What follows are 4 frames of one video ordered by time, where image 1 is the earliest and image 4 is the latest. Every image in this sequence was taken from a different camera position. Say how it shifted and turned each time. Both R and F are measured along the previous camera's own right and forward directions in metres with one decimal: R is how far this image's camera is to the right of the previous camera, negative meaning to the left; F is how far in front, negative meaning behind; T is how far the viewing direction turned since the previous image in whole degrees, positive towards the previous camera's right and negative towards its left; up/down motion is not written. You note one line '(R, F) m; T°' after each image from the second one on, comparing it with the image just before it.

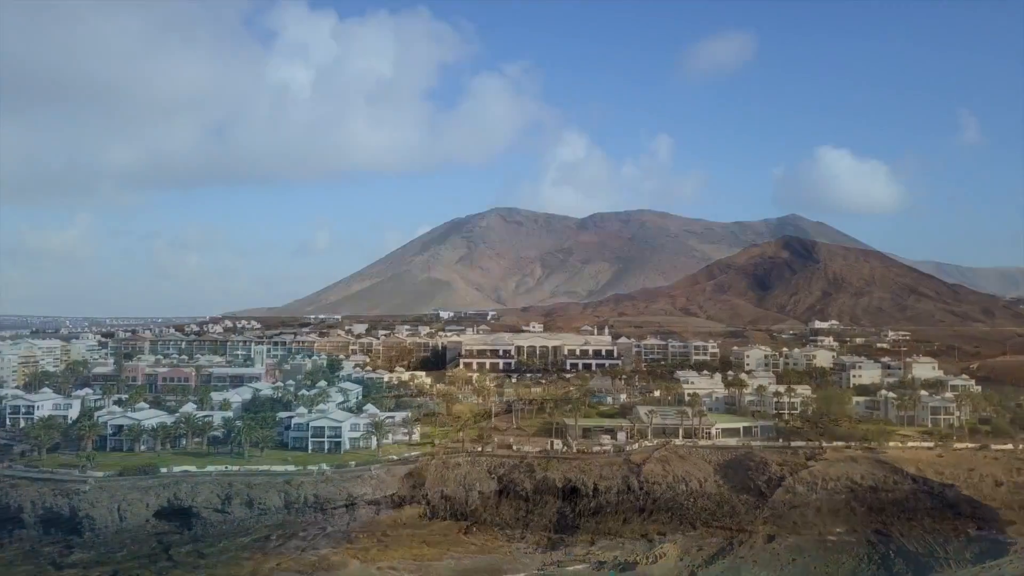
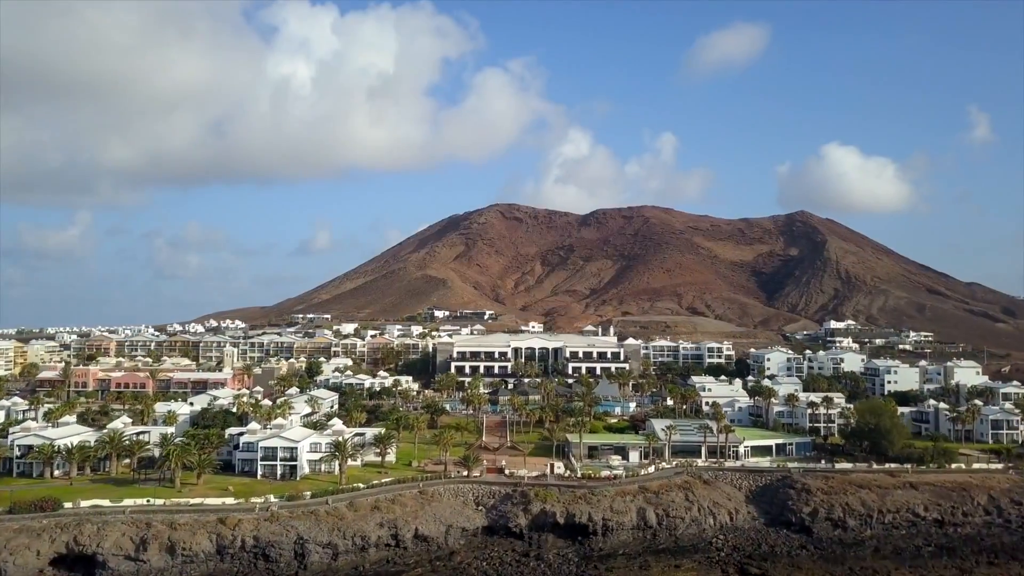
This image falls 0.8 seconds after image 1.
(+0.8, +13.2) m; 0°
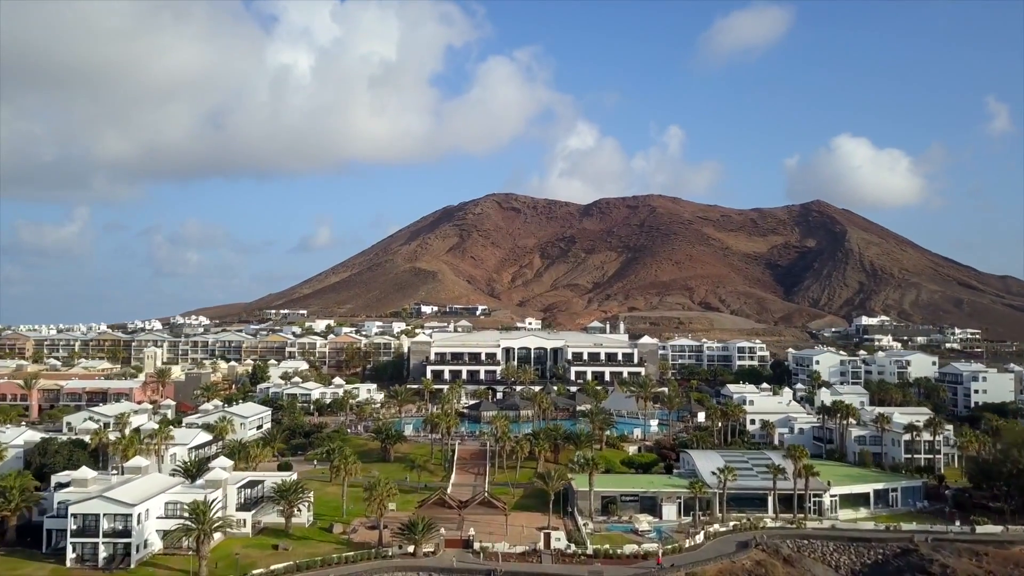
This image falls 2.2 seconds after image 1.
(+1.7, +24.4) m; 0°
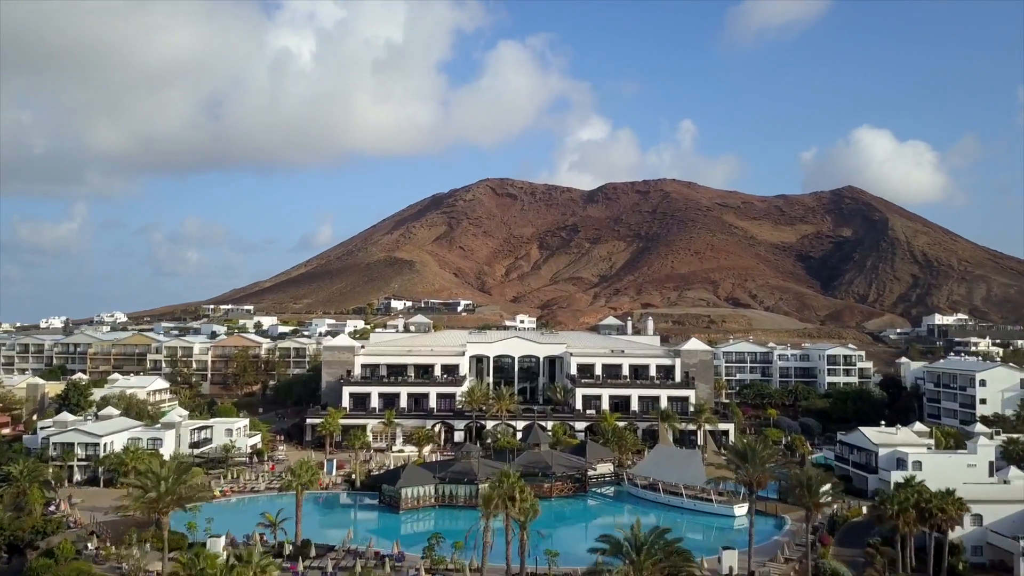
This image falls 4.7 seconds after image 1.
(+3.0, +40.8) m; 0°
